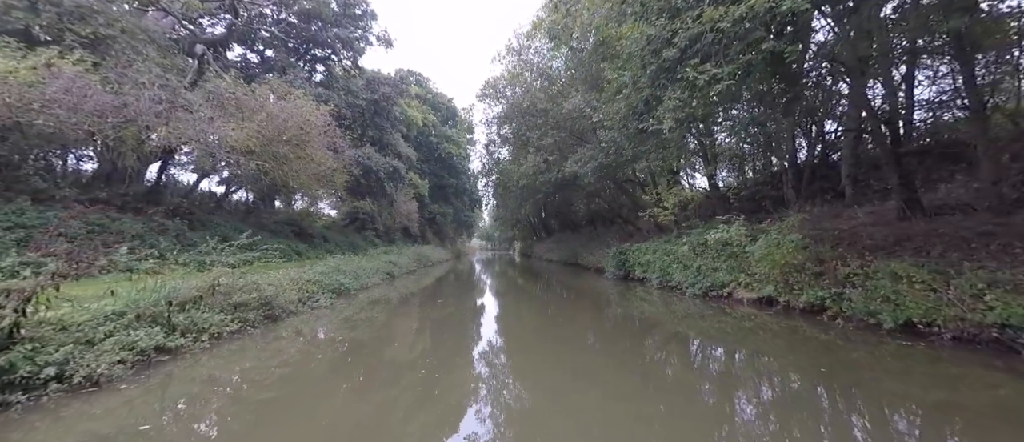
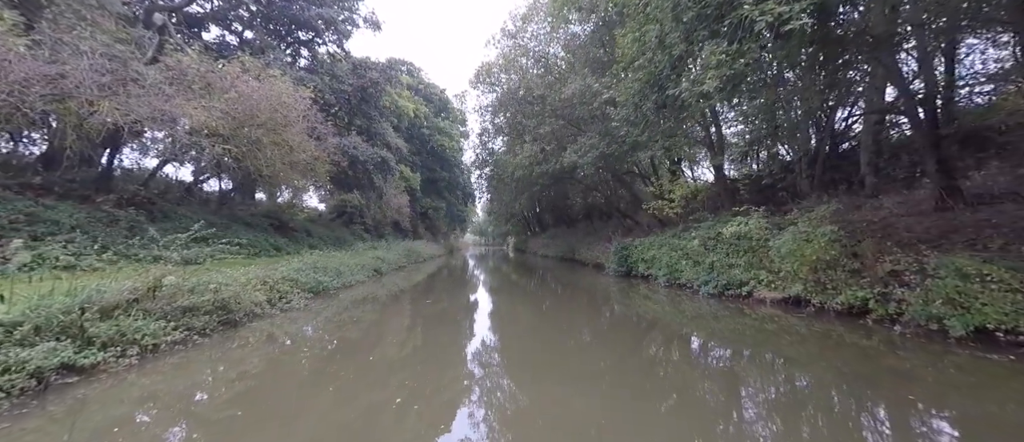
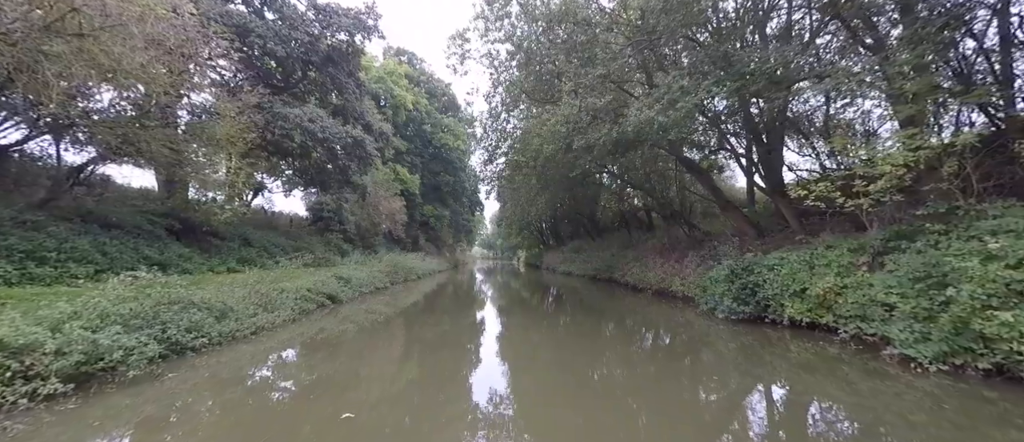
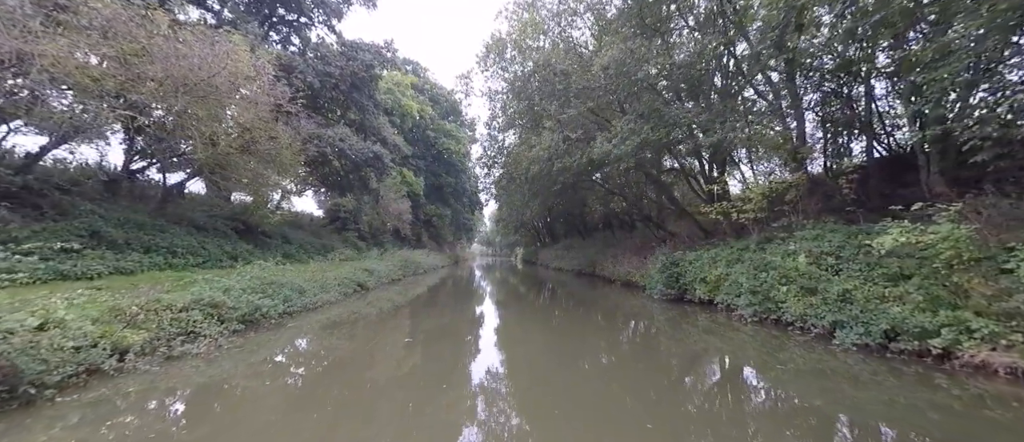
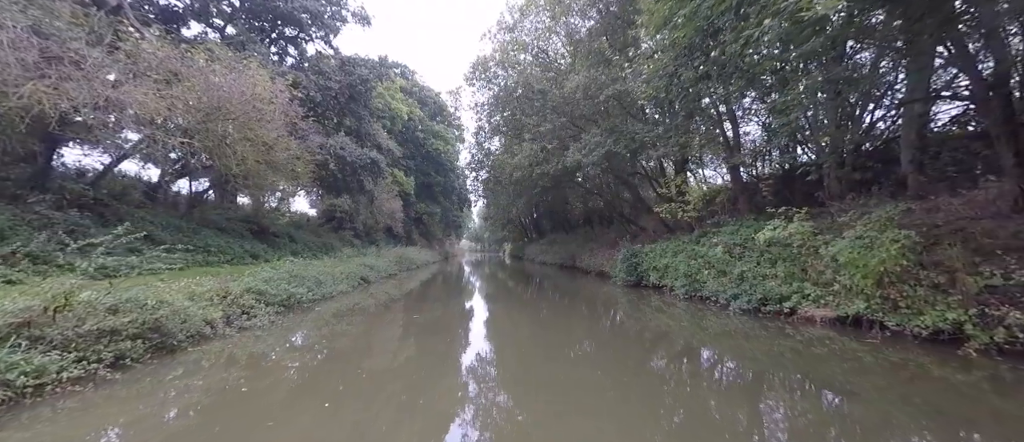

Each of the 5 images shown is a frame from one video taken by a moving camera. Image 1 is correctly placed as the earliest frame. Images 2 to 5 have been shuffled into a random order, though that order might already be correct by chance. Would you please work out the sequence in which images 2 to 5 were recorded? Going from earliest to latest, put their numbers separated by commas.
2, 5, 4, 3
